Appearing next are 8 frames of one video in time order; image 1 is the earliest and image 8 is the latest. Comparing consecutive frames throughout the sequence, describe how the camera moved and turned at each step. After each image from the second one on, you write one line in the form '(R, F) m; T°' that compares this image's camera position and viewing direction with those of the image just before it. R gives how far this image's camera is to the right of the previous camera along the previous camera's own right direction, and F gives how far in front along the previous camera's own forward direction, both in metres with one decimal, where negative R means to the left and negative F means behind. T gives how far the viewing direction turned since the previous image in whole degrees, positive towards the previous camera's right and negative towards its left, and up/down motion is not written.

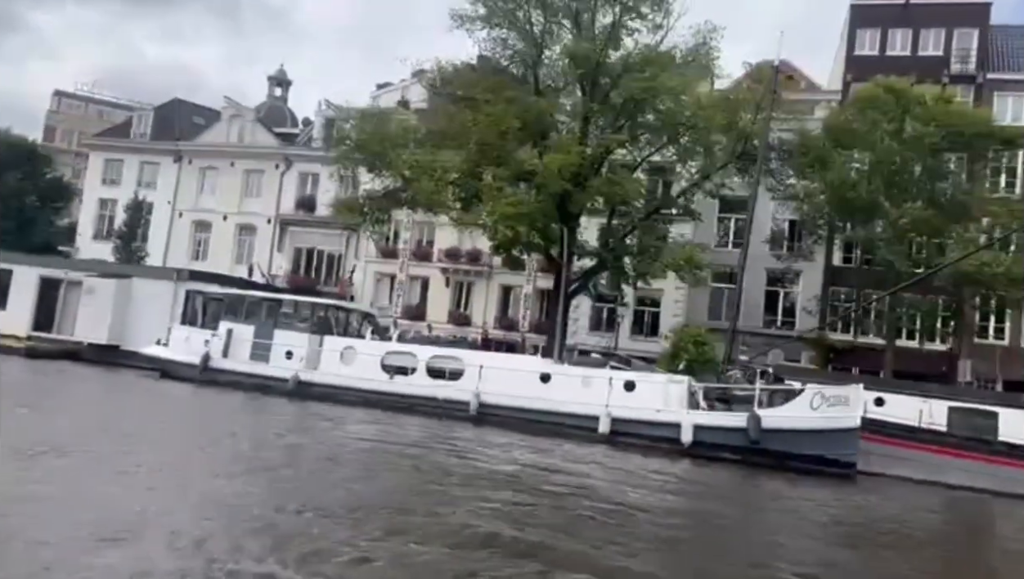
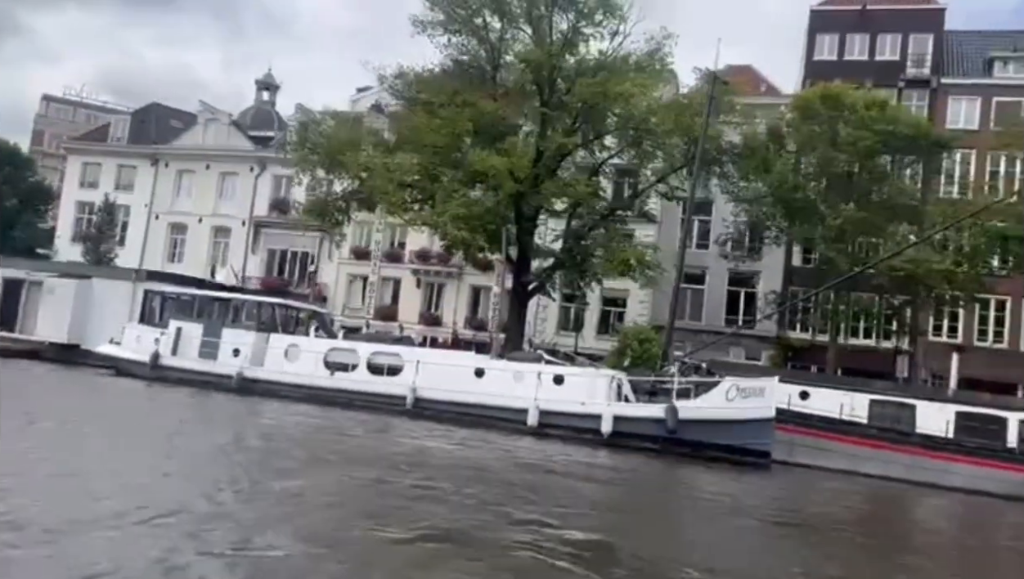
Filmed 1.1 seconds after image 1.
(+1.3, -0.8) m; 0°
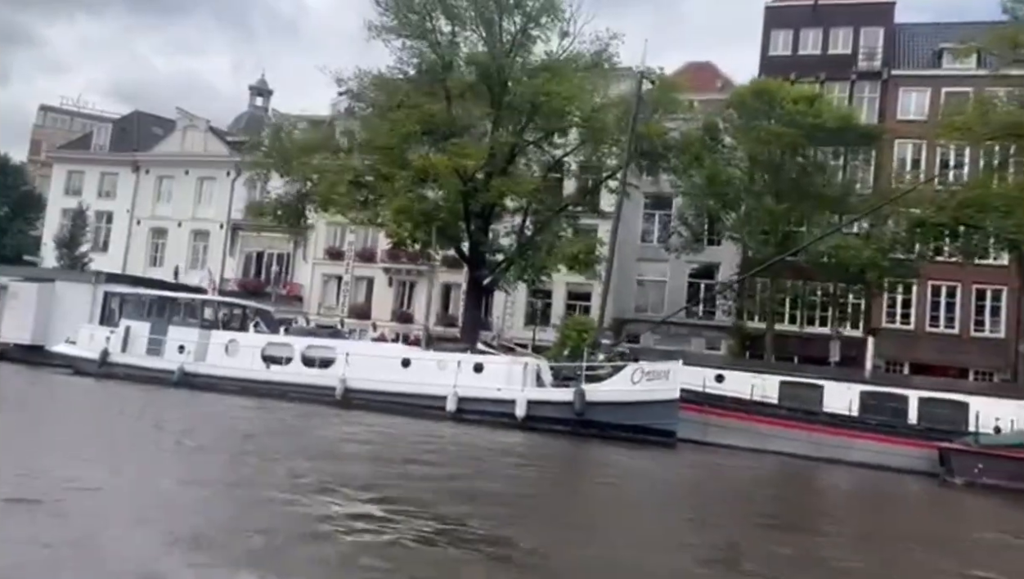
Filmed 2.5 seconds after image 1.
(+1.9, -1.1) m; 0°
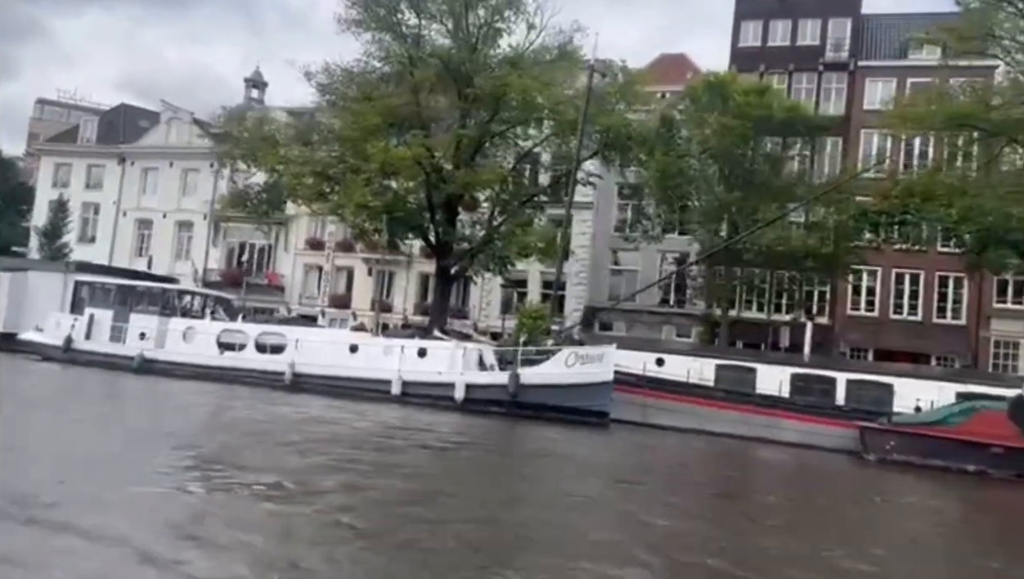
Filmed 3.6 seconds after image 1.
(+1.4, -0.8) m; 0°
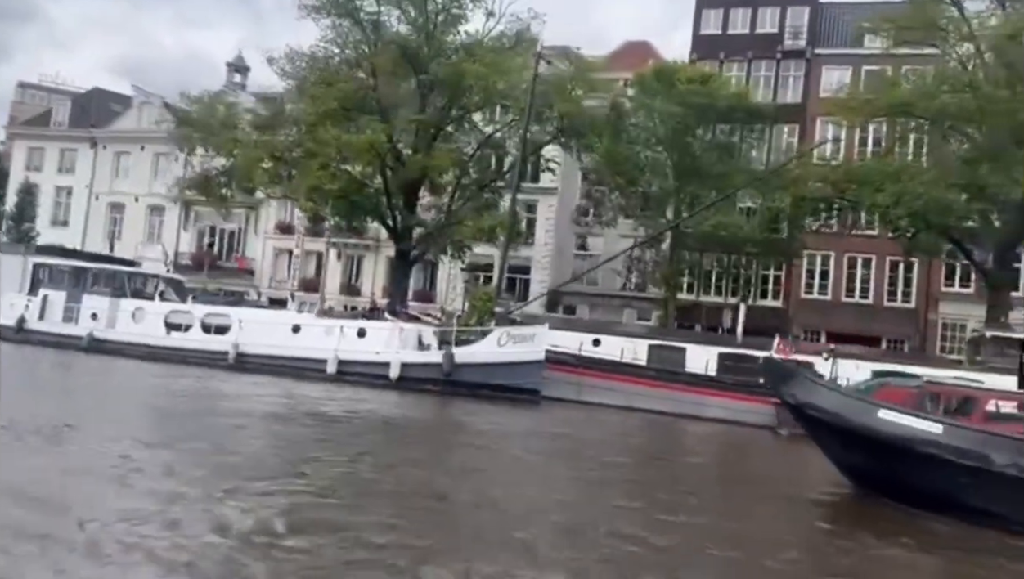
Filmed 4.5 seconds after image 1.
(+1.2, -0.8) m; +1°
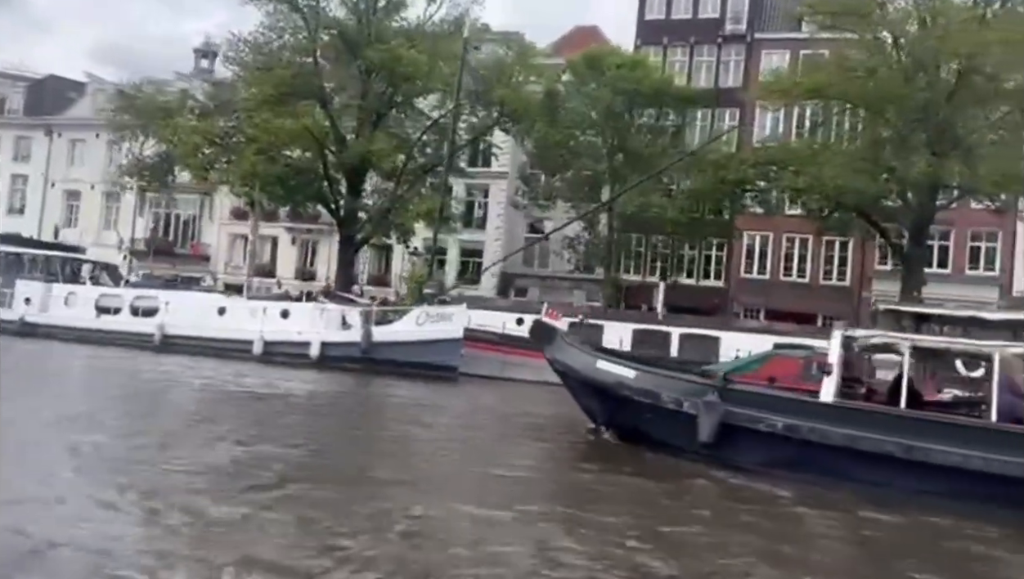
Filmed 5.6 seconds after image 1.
(+1.4, -0.8) m; +1°
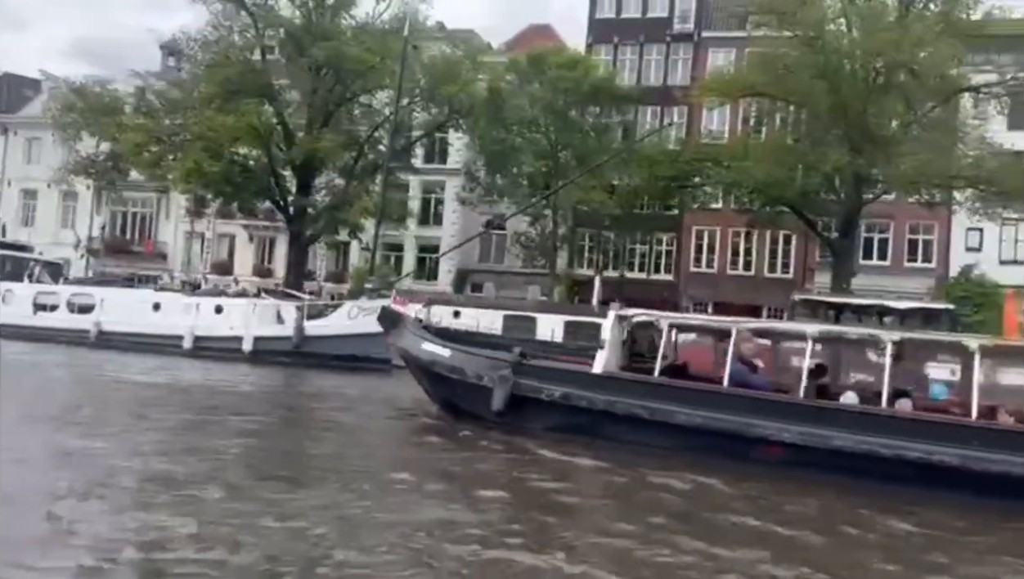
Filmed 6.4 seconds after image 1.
(+1.0, -0.5) m; +1°
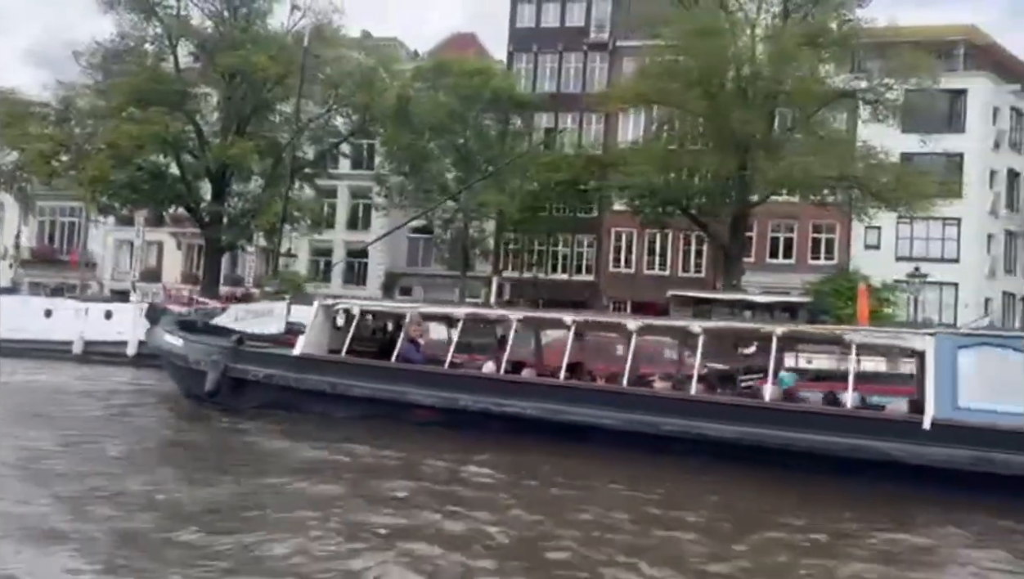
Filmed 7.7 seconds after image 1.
(+1.8, -0.8) m; +2°
